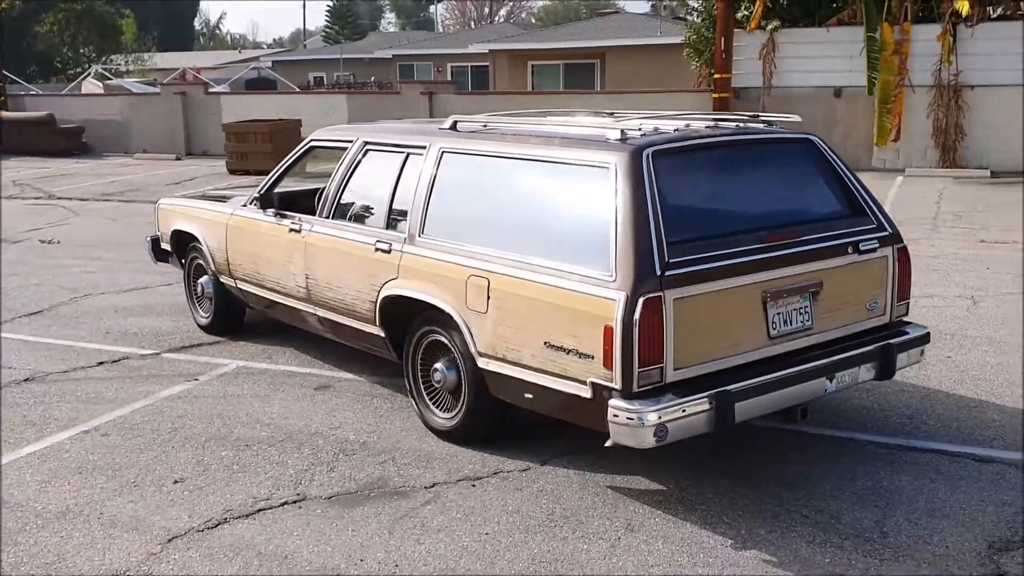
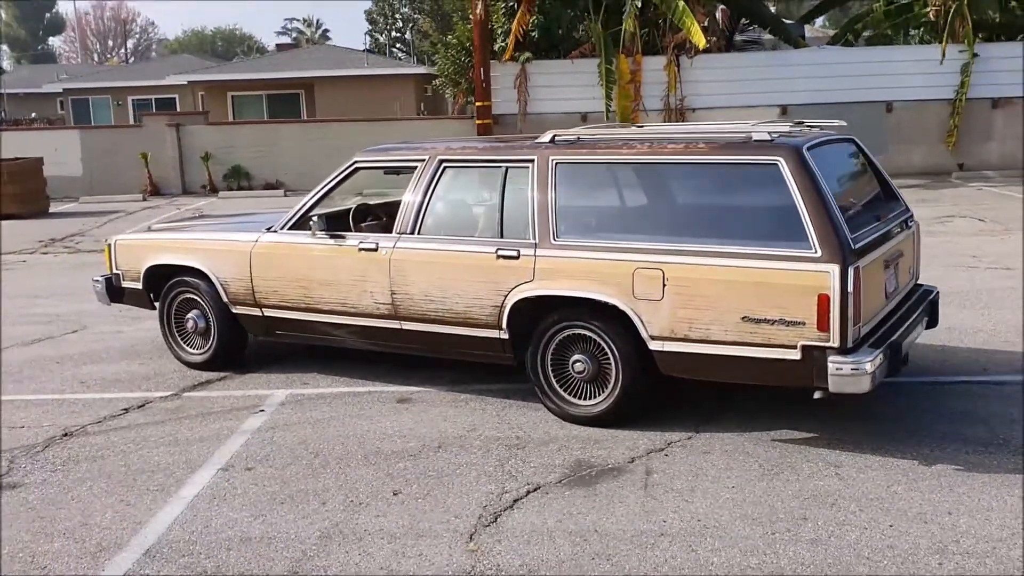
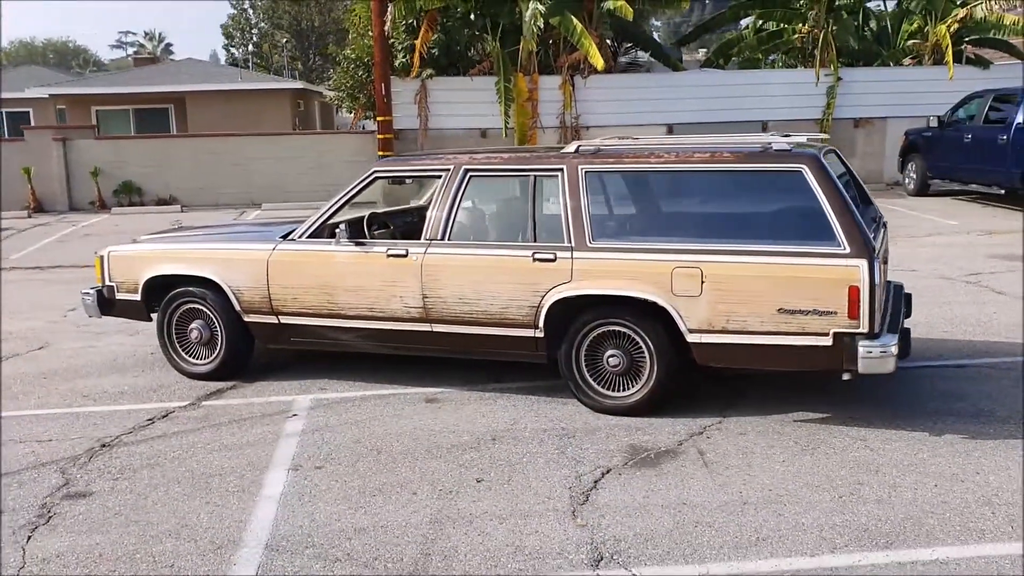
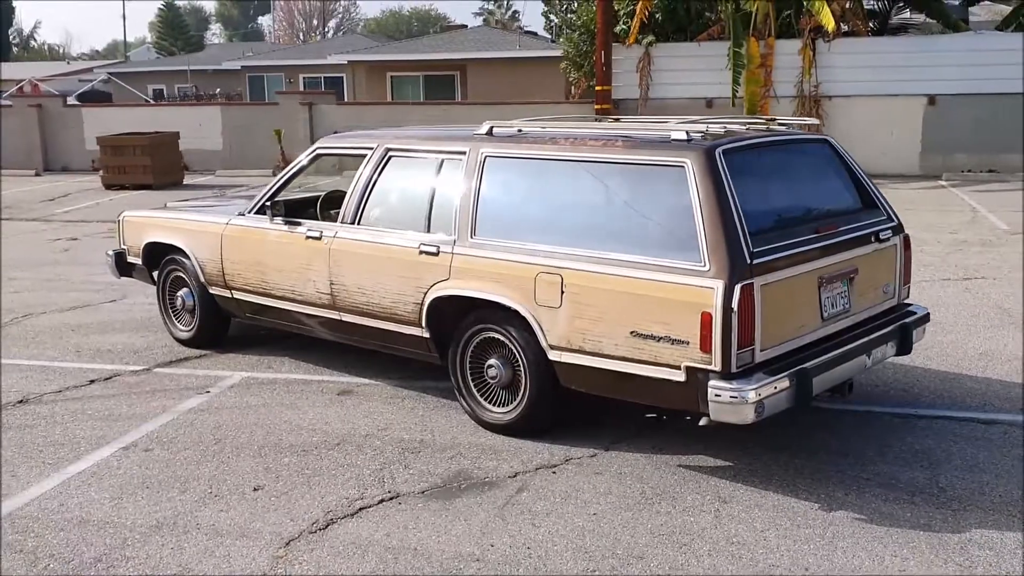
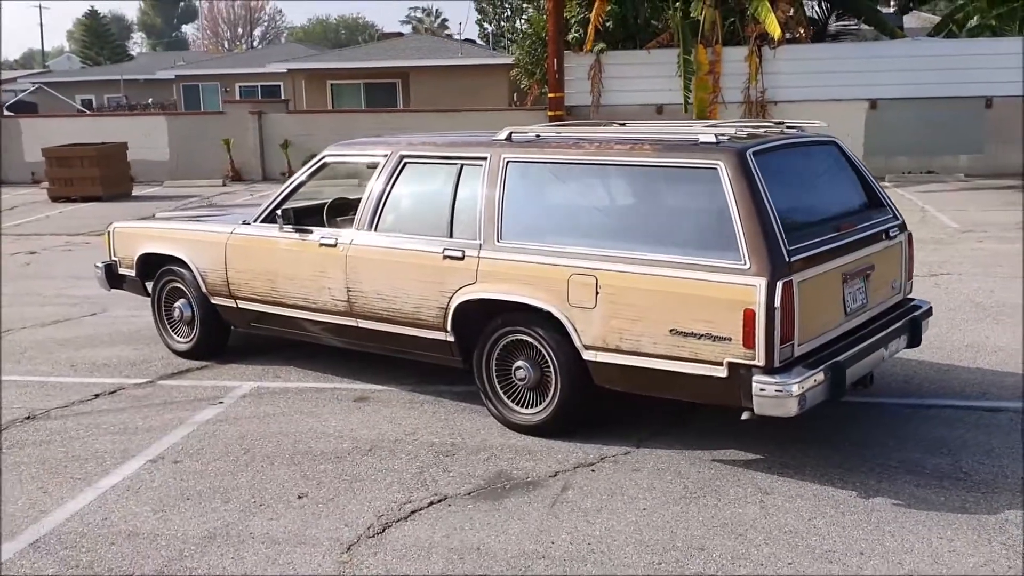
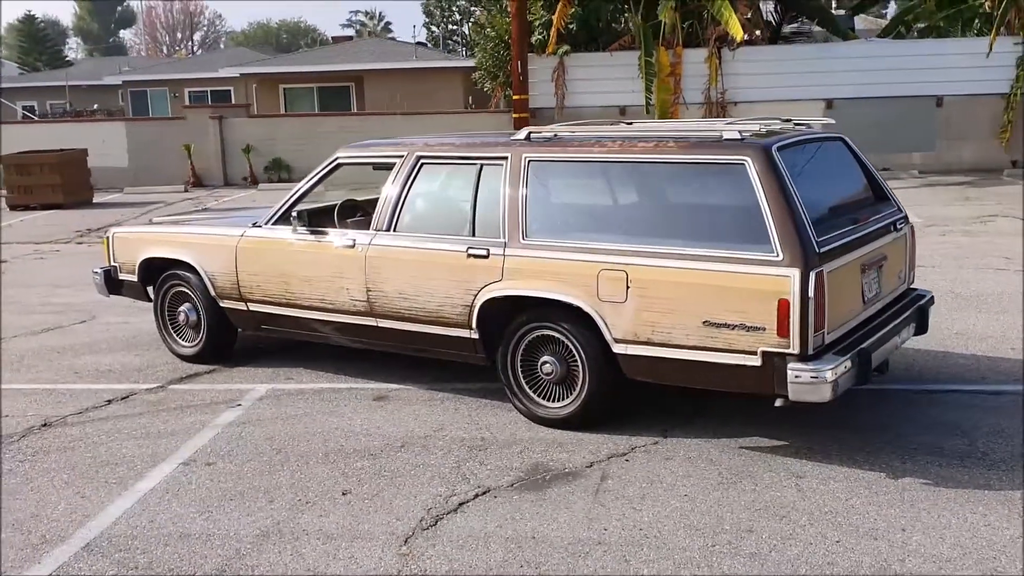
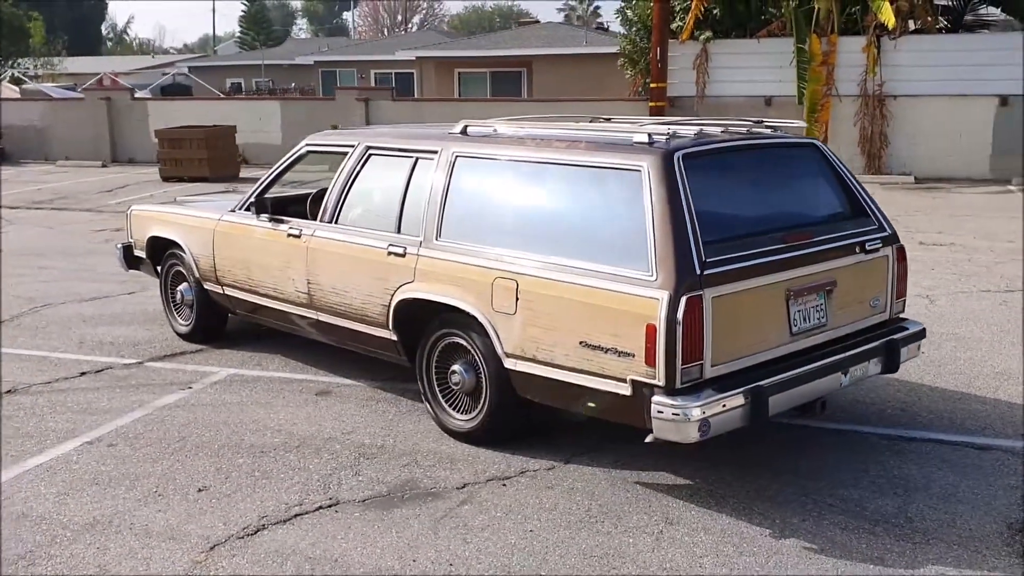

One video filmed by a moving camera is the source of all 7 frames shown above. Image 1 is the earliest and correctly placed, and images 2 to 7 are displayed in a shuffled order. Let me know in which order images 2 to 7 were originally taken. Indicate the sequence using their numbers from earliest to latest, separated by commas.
7, 4, 5, 6, 2, 3
